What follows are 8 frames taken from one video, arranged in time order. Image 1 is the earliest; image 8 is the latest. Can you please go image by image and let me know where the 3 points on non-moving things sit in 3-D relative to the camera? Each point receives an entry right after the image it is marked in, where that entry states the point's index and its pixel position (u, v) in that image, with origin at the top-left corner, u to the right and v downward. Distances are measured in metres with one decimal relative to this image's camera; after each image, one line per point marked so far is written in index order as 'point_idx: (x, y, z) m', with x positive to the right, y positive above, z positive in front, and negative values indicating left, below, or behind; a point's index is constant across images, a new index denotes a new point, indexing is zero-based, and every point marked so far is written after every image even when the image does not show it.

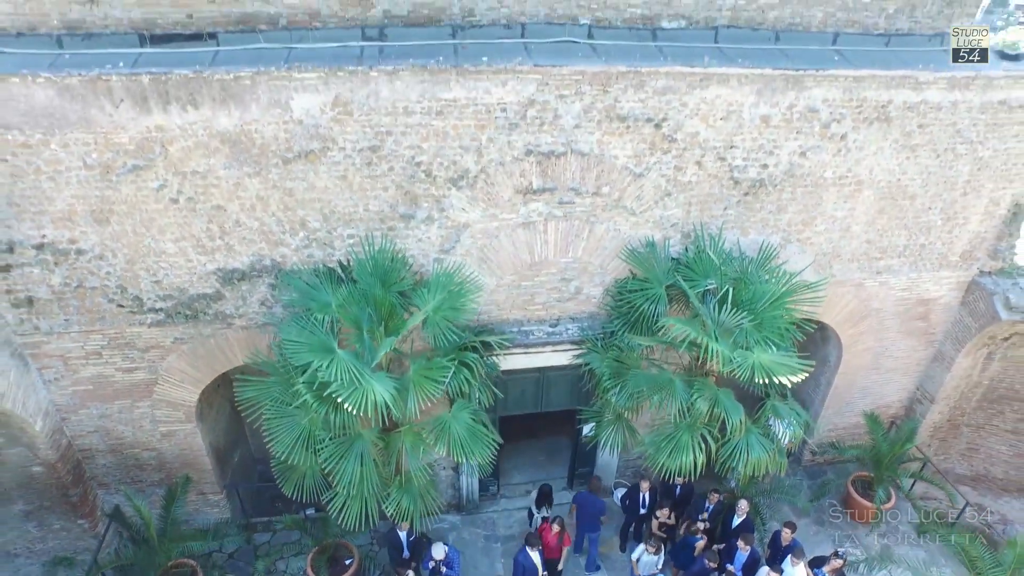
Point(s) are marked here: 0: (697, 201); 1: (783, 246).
0: (+2.2, +1.0, +6.1) m
1: (+3.5, +0.6, +6.5) m
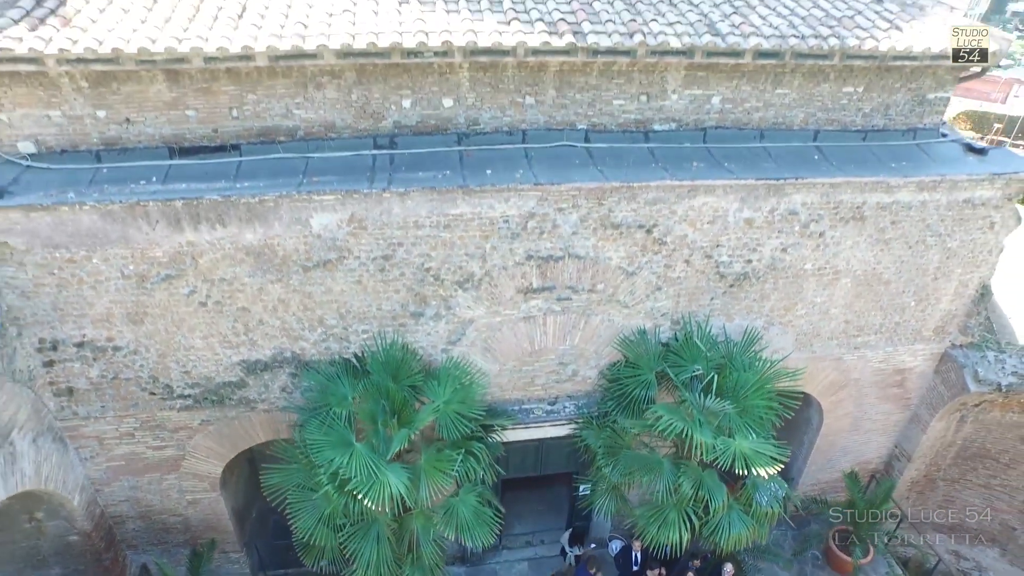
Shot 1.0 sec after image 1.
0: (+2.2, -0.1, +6.6) m
1: (+3.5, -0.5, +7.0) m
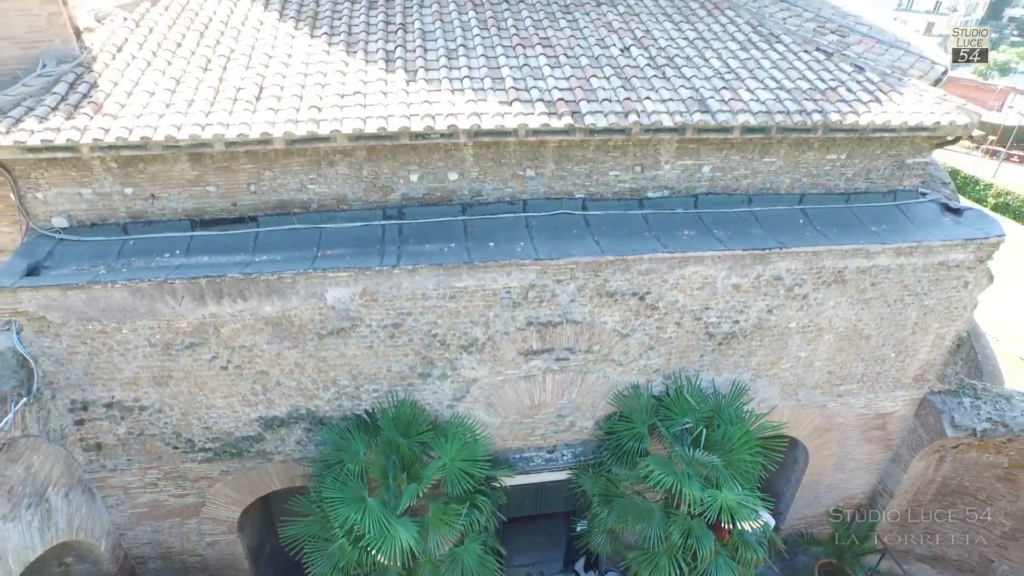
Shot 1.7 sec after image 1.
0: (+2.3, -0.9, +7.0) m
1: (+3.5, -1.3, +7.4) m
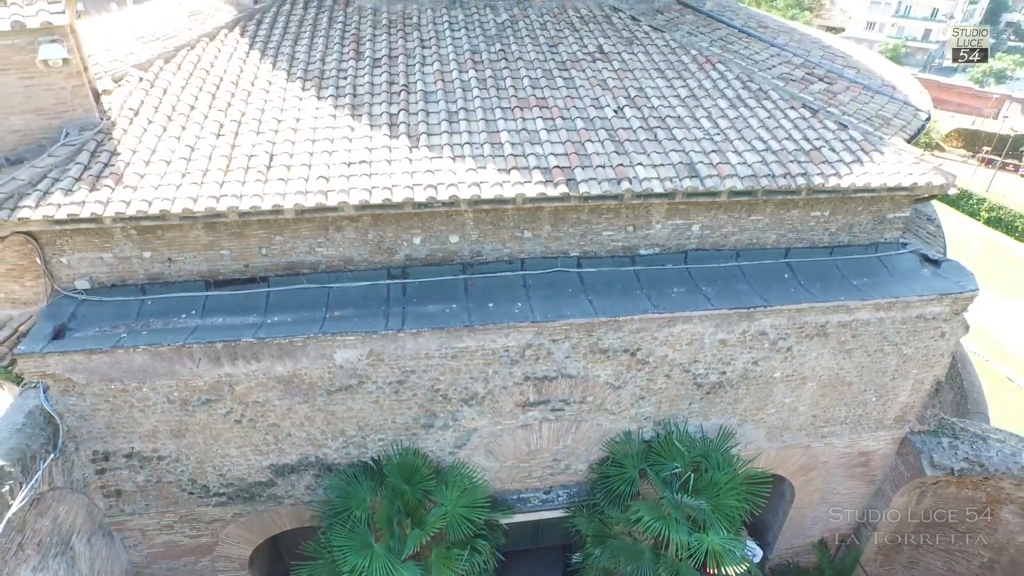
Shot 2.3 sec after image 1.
0: (+2.2, -1.6, +7.4) m
1: (+3.5, -2.1, +7.8) m
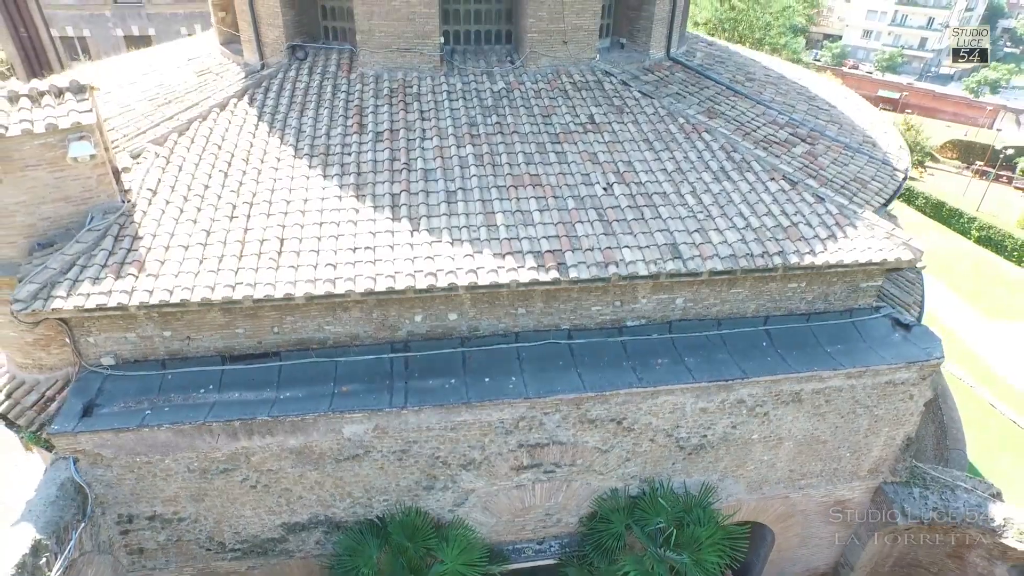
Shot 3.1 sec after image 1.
0: (+2.2, -2.7, +7.9) m
1: (+3.4, -3.1, +8.3) m
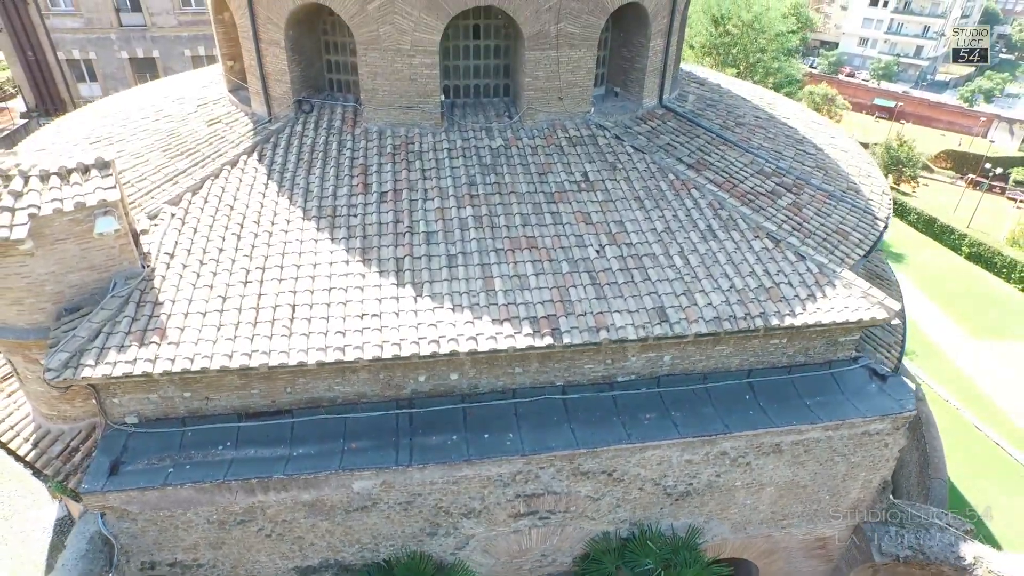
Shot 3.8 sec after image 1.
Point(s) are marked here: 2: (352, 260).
0: (+2.1, -3.6, +8.4) m
1: (+3.4, -4.1, +8.8) m
2: (-2.6, +0.4, +8.1) m
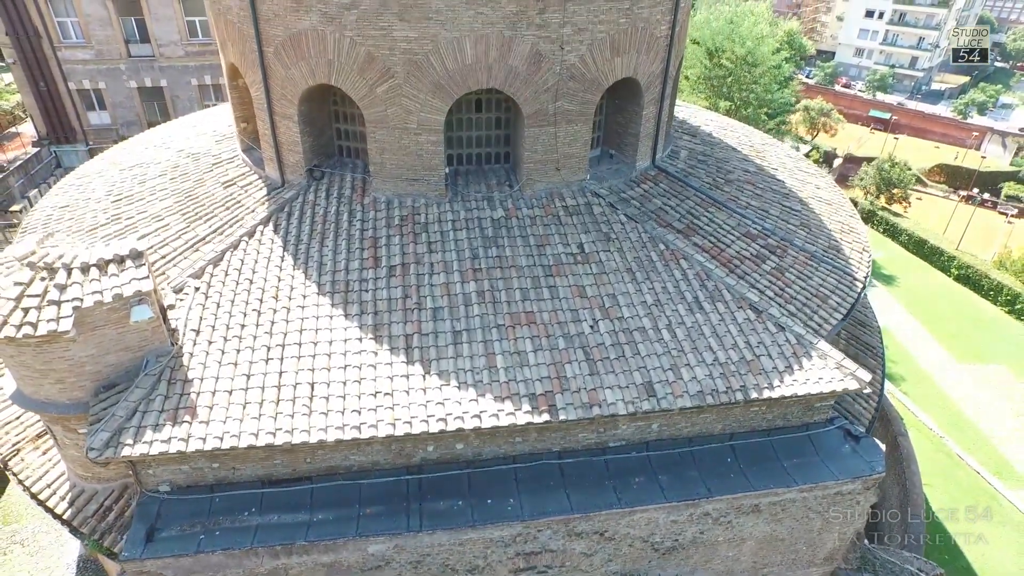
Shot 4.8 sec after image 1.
0: (+2.1, -4.9, +9.1) m
1: (+3.4, -5.4, +9.6) m
2: (-2.5, -0.8, +8.8) m
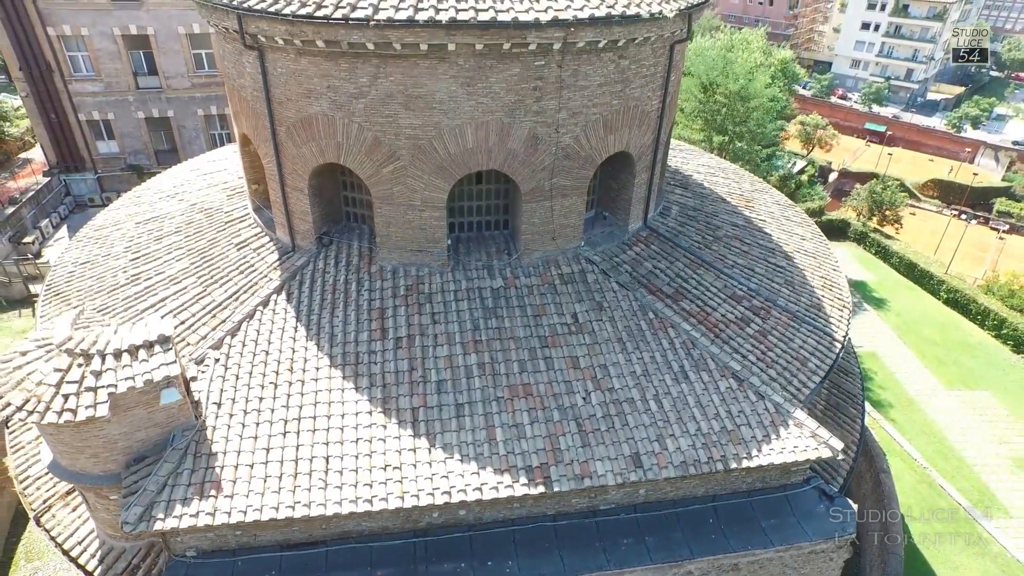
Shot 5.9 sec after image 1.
0: (+2.5, -2.5, +8.5) m
1: (+3.8, -3.0, +8.9) m
2: (-2.2, +1.5, +8.3) m
